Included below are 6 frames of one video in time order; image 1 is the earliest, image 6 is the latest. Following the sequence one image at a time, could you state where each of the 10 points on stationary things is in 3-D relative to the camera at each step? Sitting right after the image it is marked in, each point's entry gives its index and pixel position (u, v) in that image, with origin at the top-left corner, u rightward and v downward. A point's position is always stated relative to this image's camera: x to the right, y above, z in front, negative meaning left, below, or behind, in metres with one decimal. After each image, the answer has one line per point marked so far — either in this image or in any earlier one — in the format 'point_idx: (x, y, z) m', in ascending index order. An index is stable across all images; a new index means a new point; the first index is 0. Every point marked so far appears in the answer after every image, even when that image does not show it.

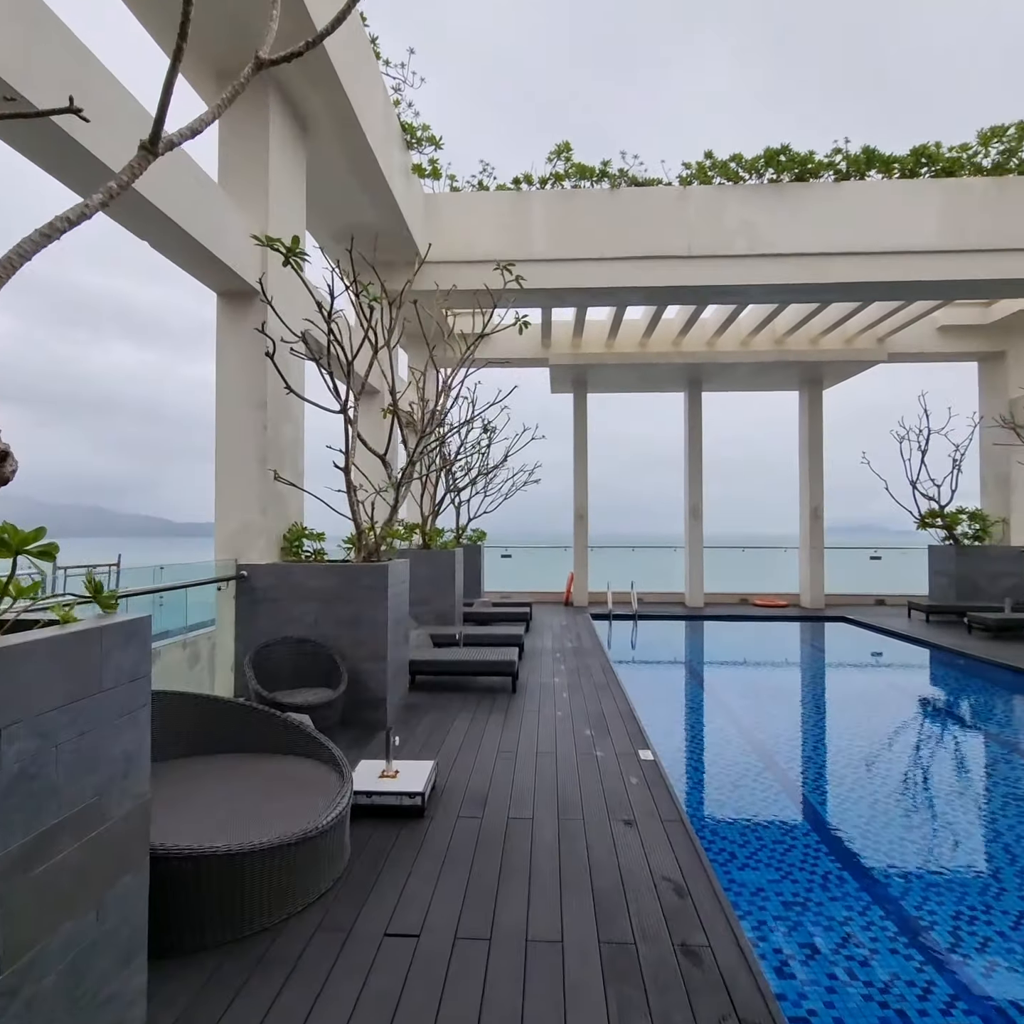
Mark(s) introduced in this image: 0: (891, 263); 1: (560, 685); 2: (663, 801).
0: (+4.6, +3.0, +7.9) m
1: (+0.4, -1.6, +6.1) m
2: (+0.8, -1.5, +3.4) m
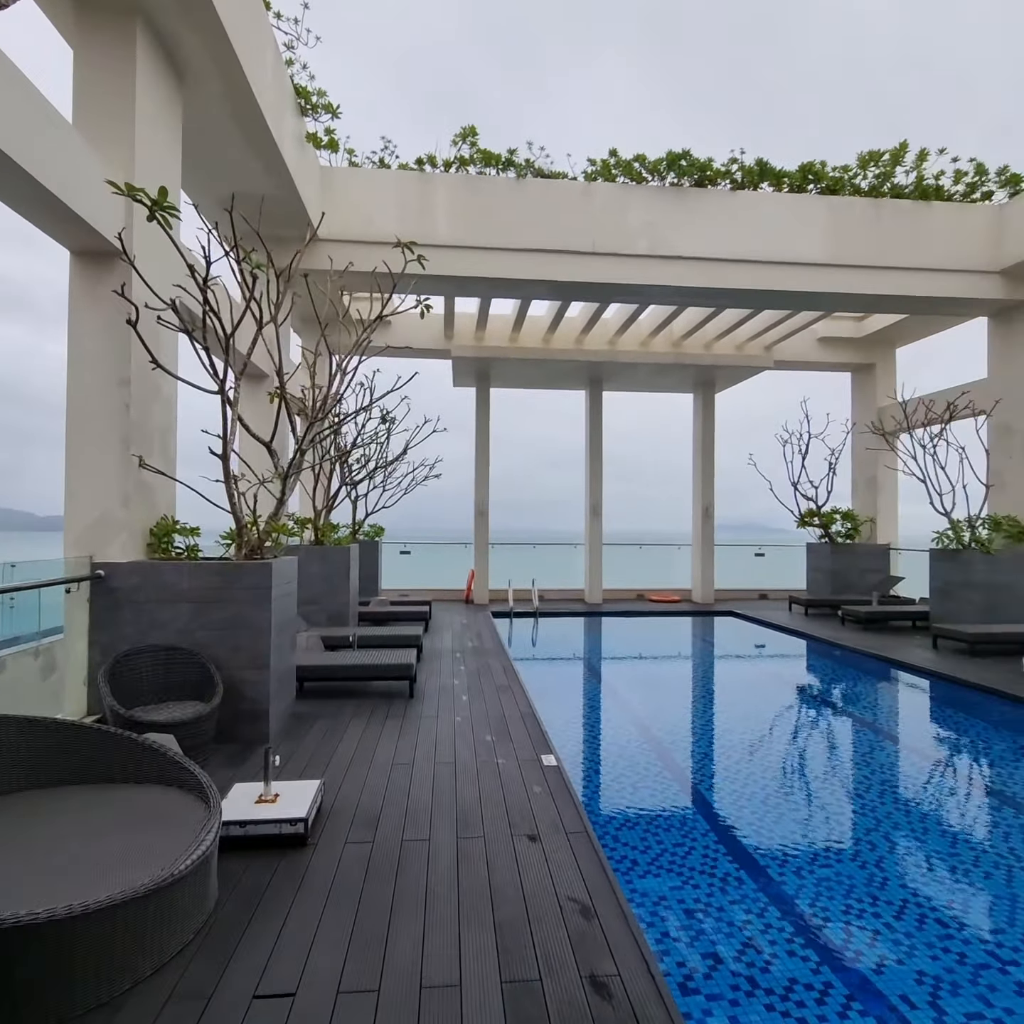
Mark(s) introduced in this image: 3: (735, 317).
0: (+3.4, +3.0, +8.3) m
1: (-0.5, -1.6, +5.8) m
2: (+0.3, -1.5, +3.3) m
3: (+3.5, +3.1, +10.3) m
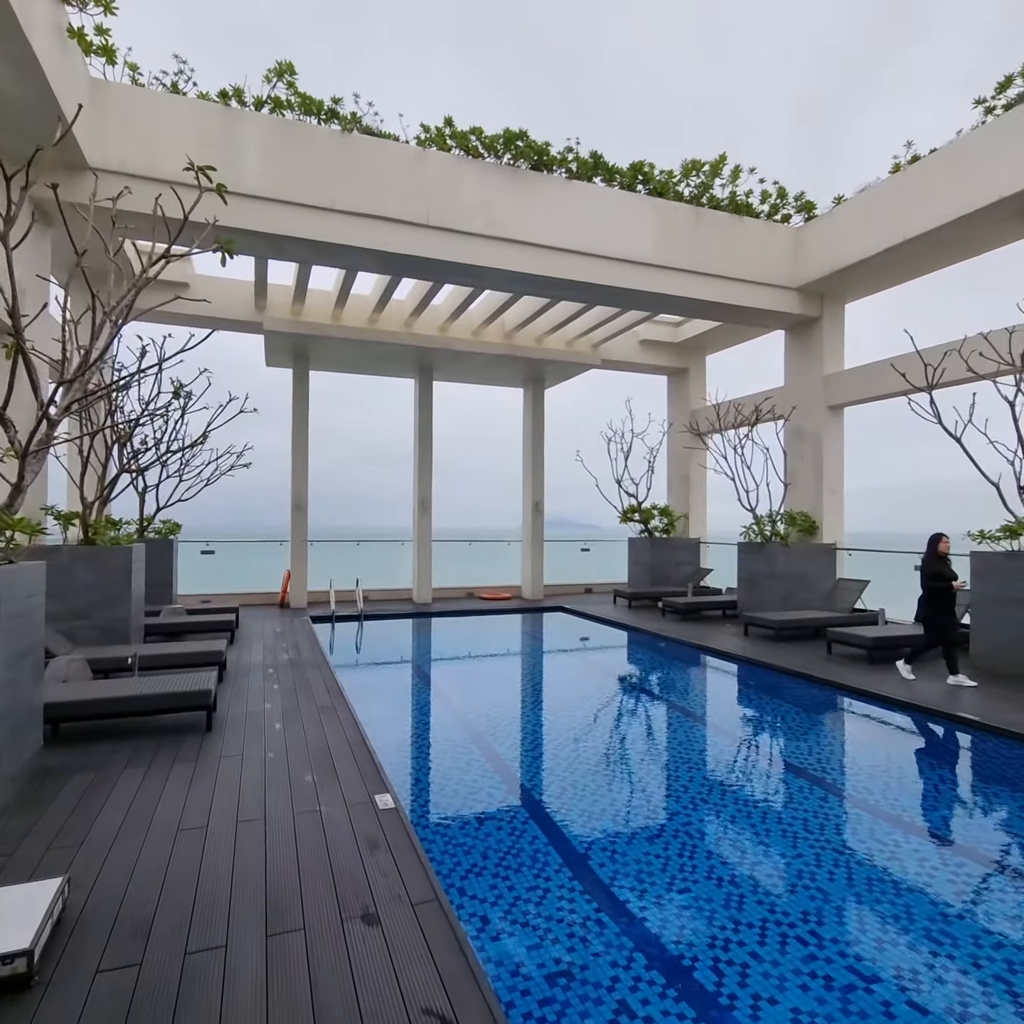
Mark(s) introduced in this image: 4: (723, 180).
0: (+1.3, +3.1, +8.3) m
1: (-1.8, -1.5, +4.9) m
2: (-0.4, -1.5, +2.7) m
3: (+0.8, +3.2, +10.2) m
4: (+2.9, +4.6, +9.1) m
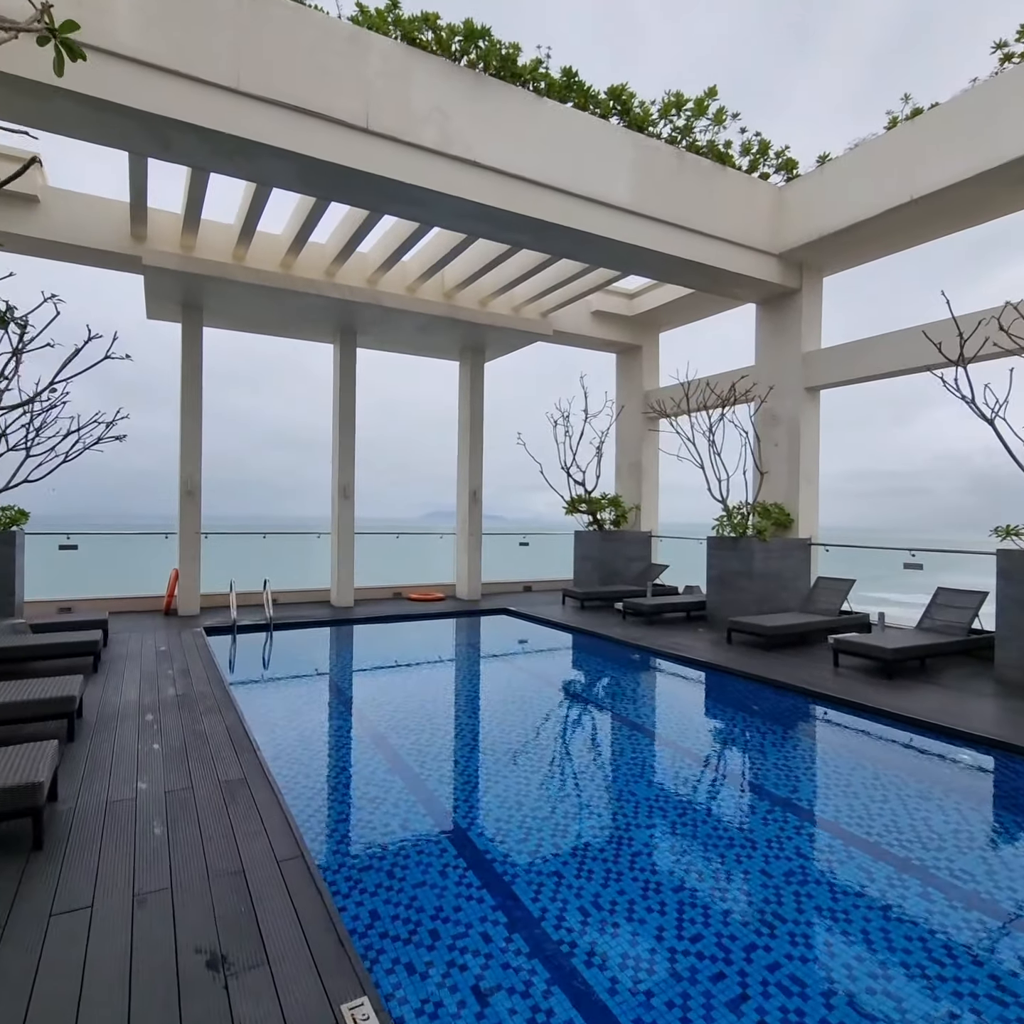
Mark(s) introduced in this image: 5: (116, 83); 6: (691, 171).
0: (+0.8, +3.2, +7.0) m
1: (-1.8, -1.4, +3.3) m
2: (-0.1, -1.4, +1.2) m
3: (+0.1, +3.3, +8.8) m
4: (+2.3, +4.7, +7.9) m
5: (-3.0, +3.2, +4.9) m
6: (+2.1, +4.0, +7.7) m
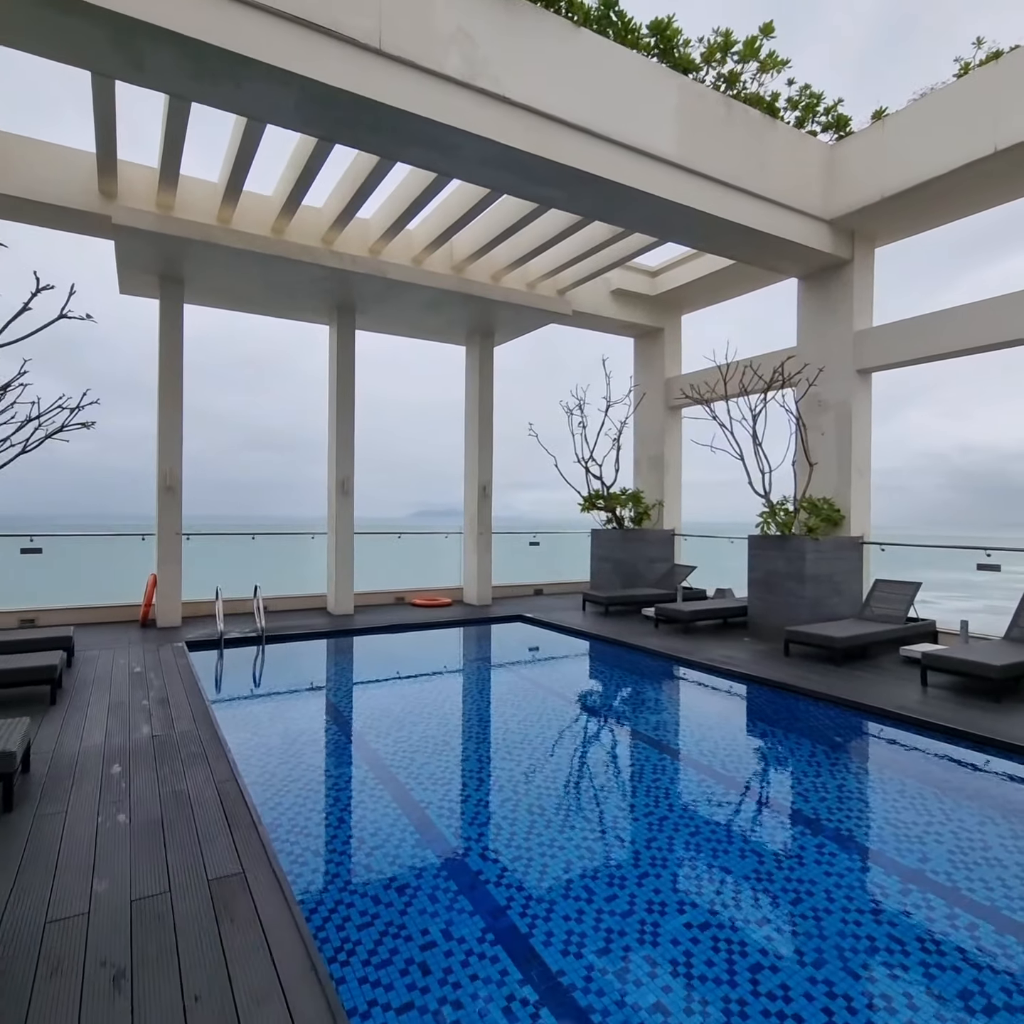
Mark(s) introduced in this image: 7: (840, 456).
0: (+1.1, +3.3, +6.1) m
1: (-1.4, -1.4, +2.3) m
2: (+0.3, -1.4, +0.3) m
3: (+0.3, +3.3, +7.9) m
4: (+2.6, +4.8, +7.1) m
5: (-2.7, +3.2, +3.9) m
6: (+2.4, +4.1, +6.8) m
7: (+4.0, +0.7, +8.0) m
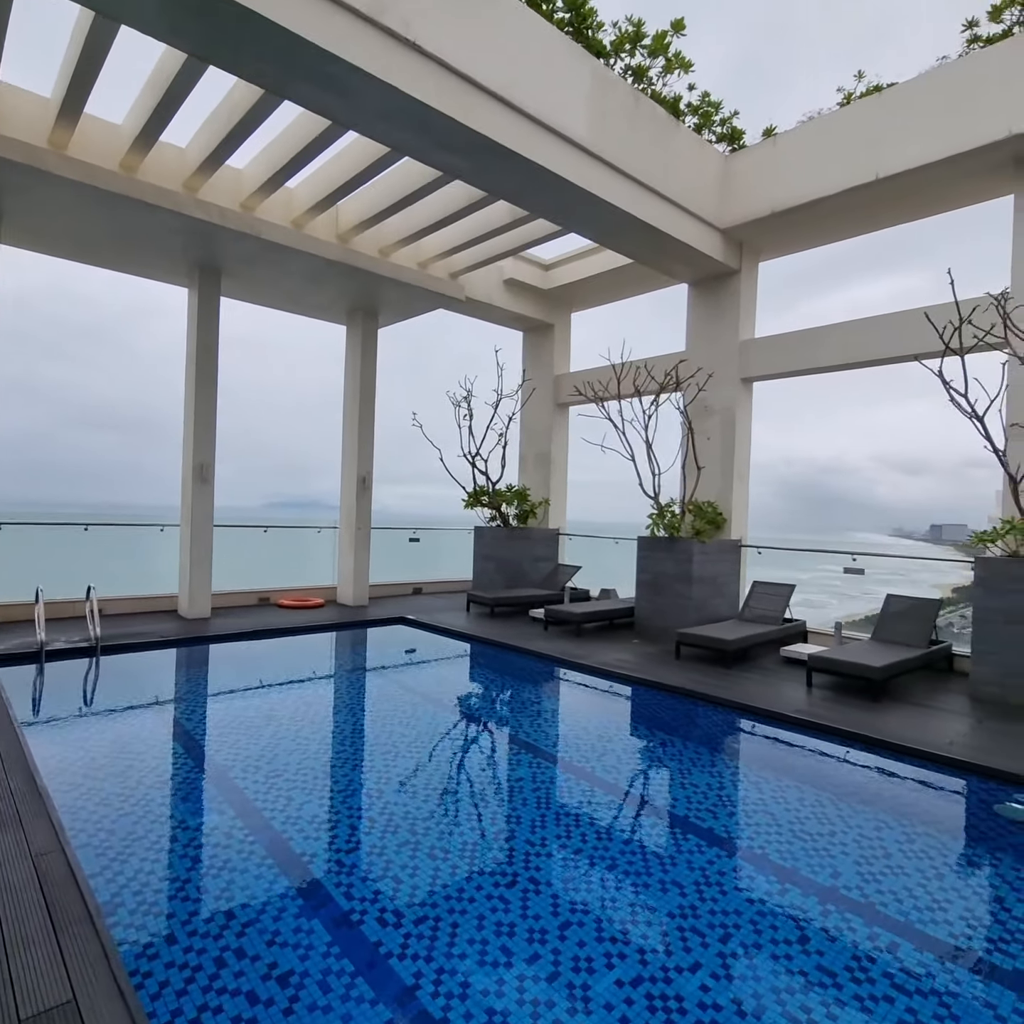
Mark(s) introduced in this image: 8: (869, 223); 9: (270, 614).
0: (+0.3, +3.3, +5.7) m
1: (-1.6, -1.4, +1.5) m
2: (+0.5, -1.5, 0.0) m
3: (-0.9, +3.4, +7.4) m
4: (+1.6, +4.8, +7.0) m
5: (-3.0, +3.3, +2.9) m
6: (+1.4, +4.0, +6.7) m
7: (+2.7, +0.7, +8.3) m
8: (+4.1, +3.3, +7.6) m
9: (-3.3, -1.4, +8.9) m
